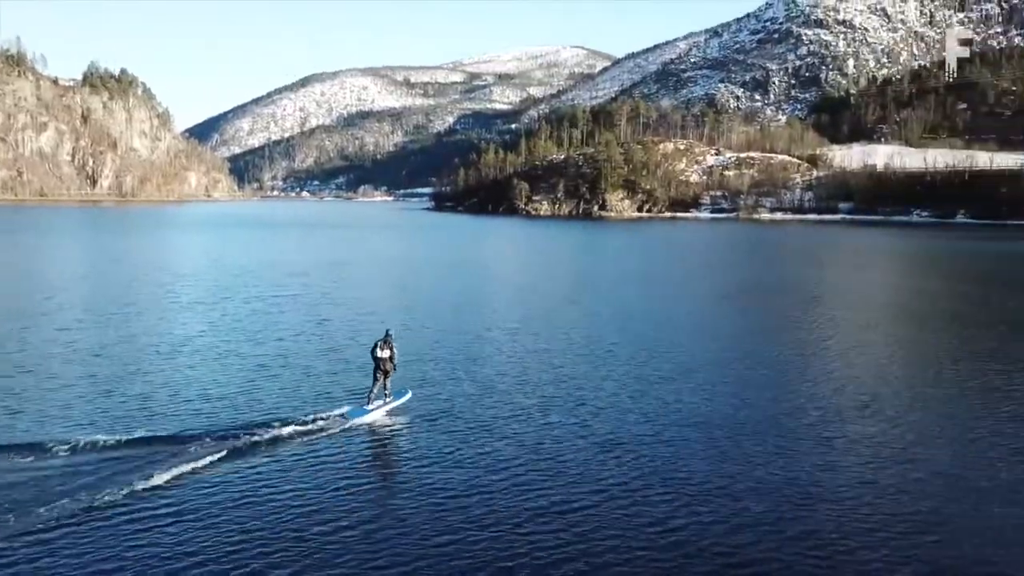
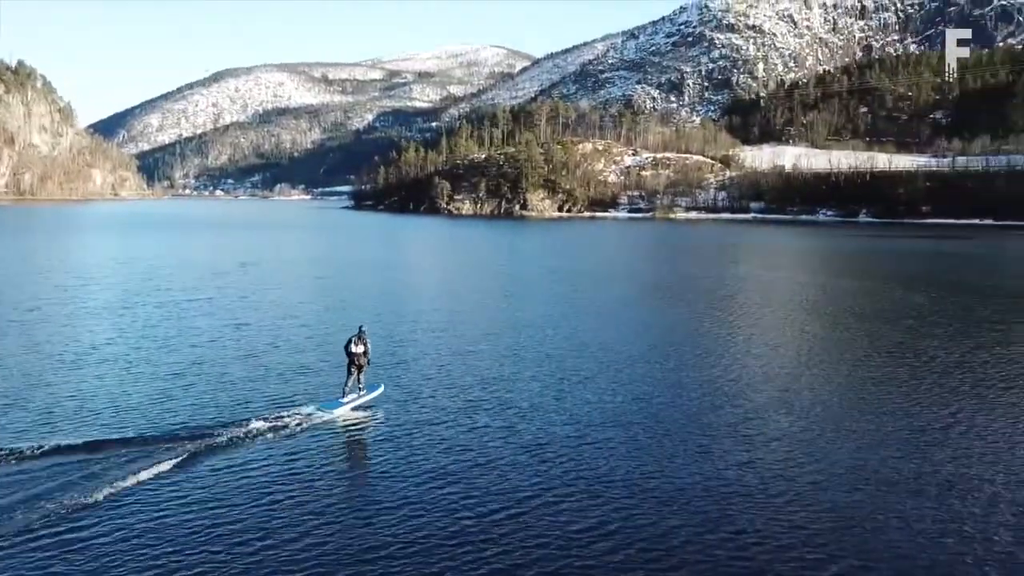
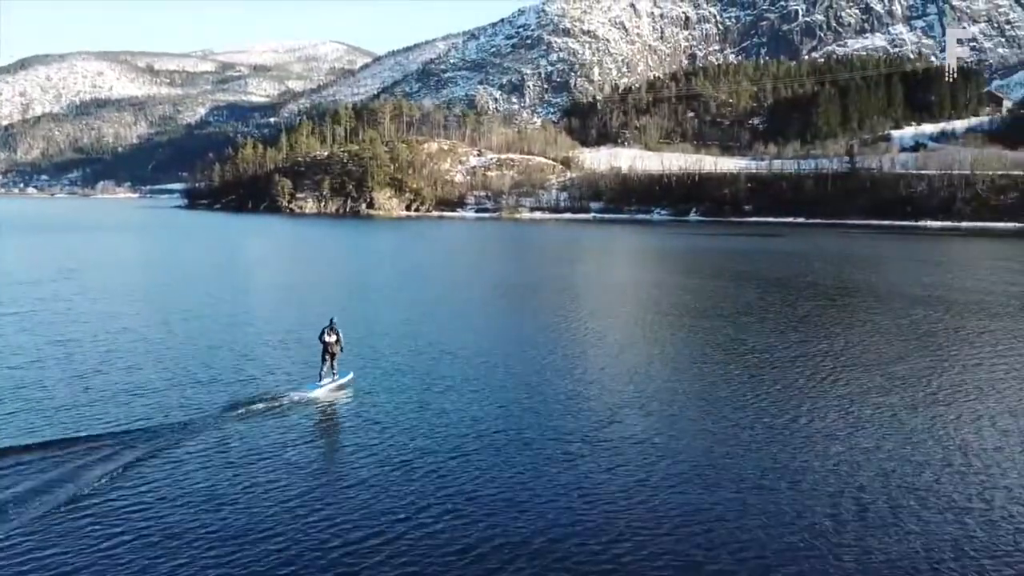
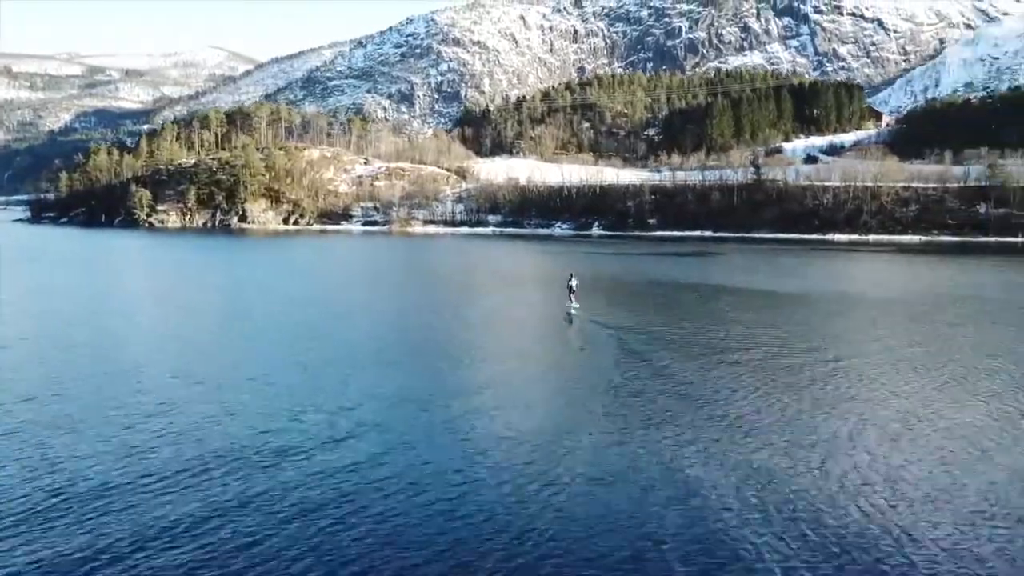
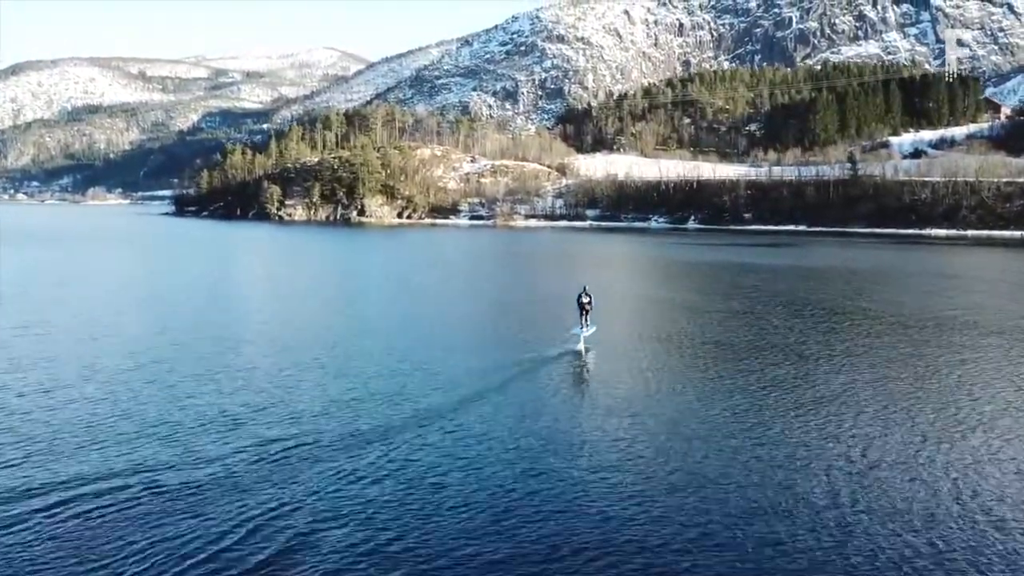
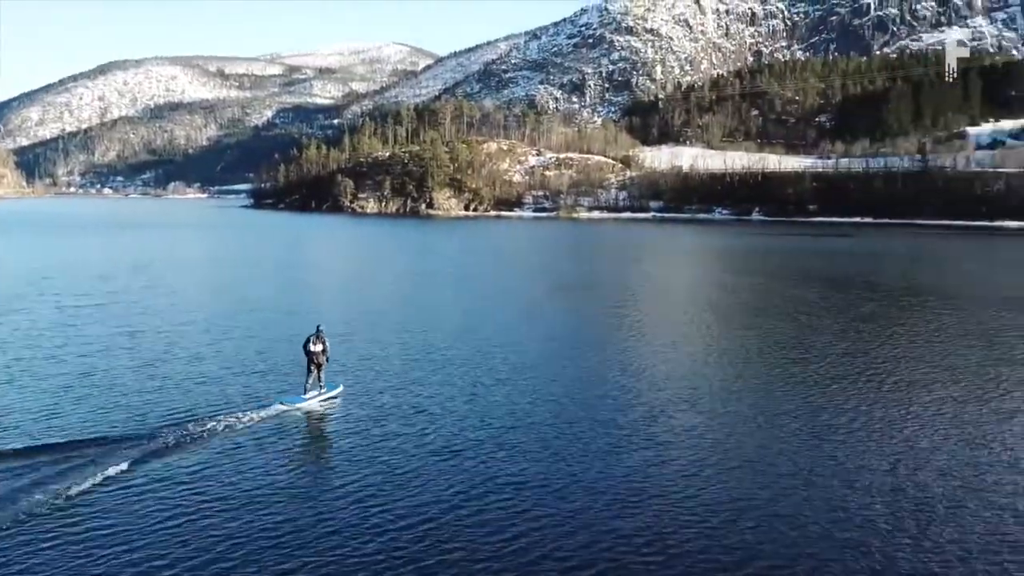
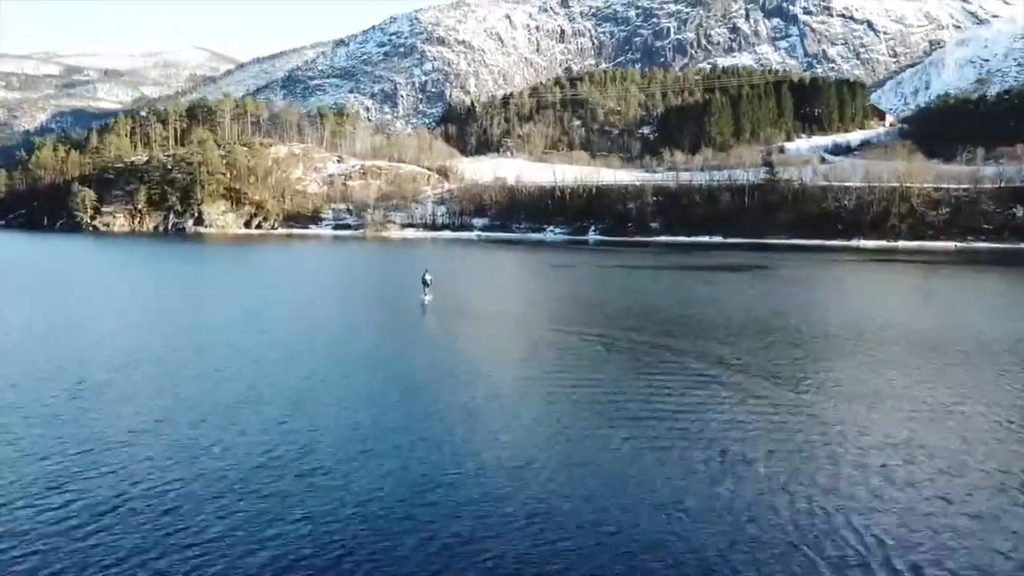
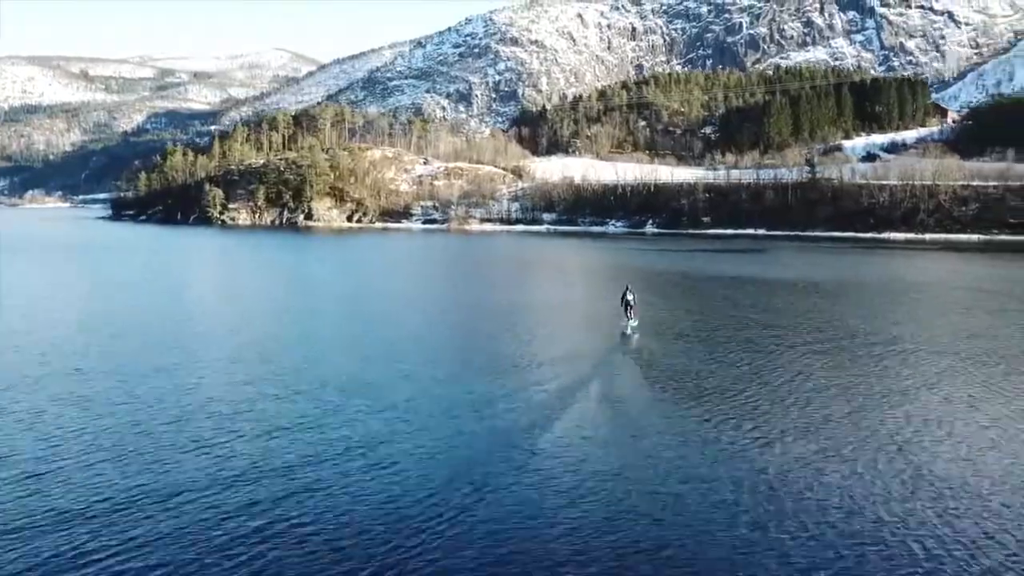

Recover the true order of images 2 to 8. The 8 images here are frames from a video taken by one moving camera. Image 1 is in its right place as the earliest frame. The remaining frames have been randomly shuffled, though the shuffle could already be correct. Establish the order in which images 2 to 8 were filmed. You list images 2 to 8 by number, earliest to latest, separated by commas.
2, 6, 3, 5, 8, 4, 7
